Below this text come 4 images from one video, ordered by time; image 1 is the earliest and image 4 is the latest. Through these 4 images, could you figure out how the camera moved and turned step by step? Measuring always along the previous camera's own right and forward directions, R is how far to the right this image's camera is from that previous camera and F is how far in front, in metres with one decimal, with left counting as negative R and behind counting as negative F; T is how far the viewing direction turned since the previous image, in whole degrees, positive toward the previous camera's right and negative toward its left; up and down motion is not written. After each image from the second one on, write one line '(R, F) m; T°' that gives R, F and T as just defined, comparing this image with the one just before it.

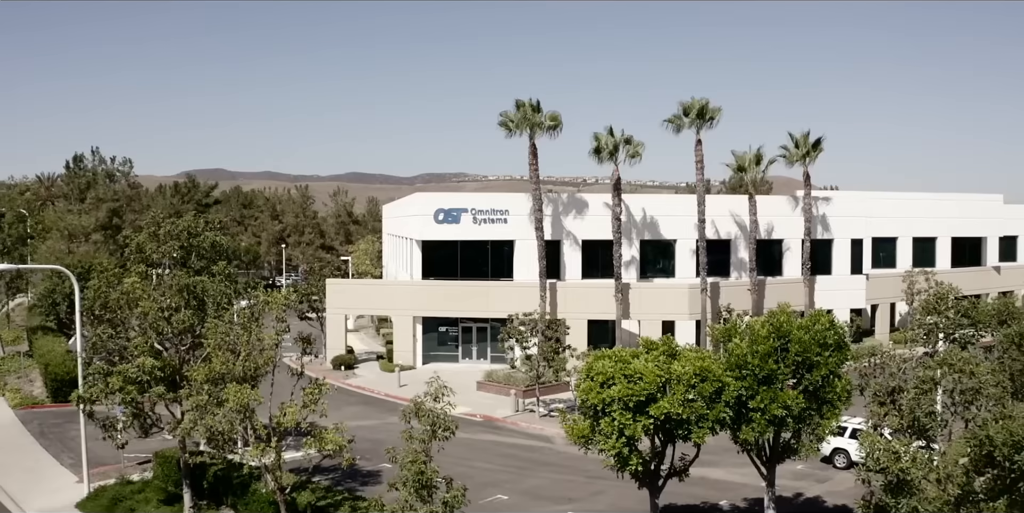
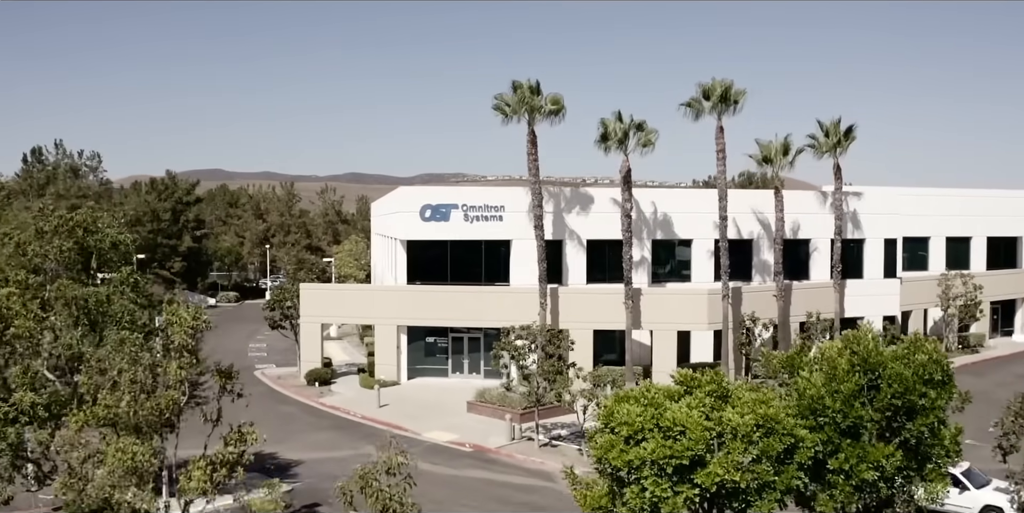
(+0.1, +5.0) m; 0°
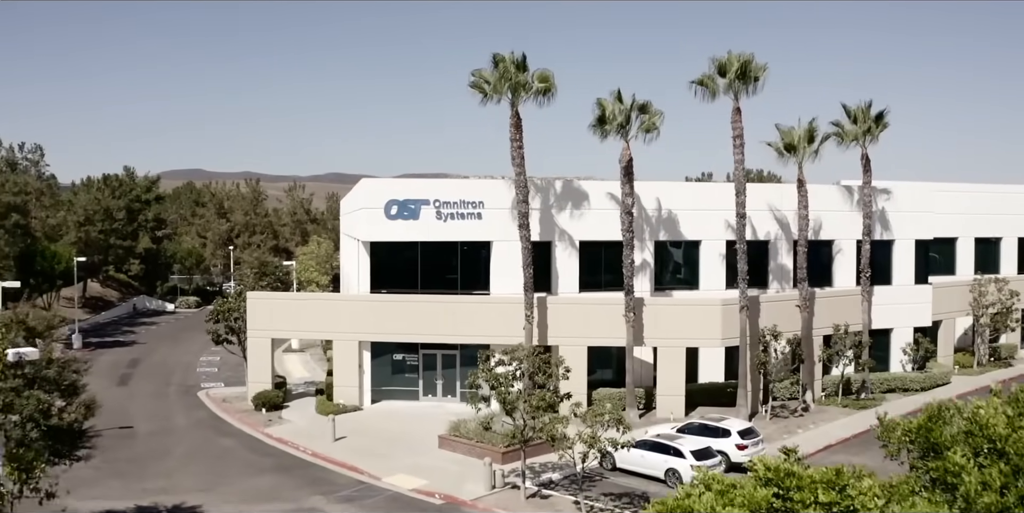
(+0.1, +5.6) m; +1°
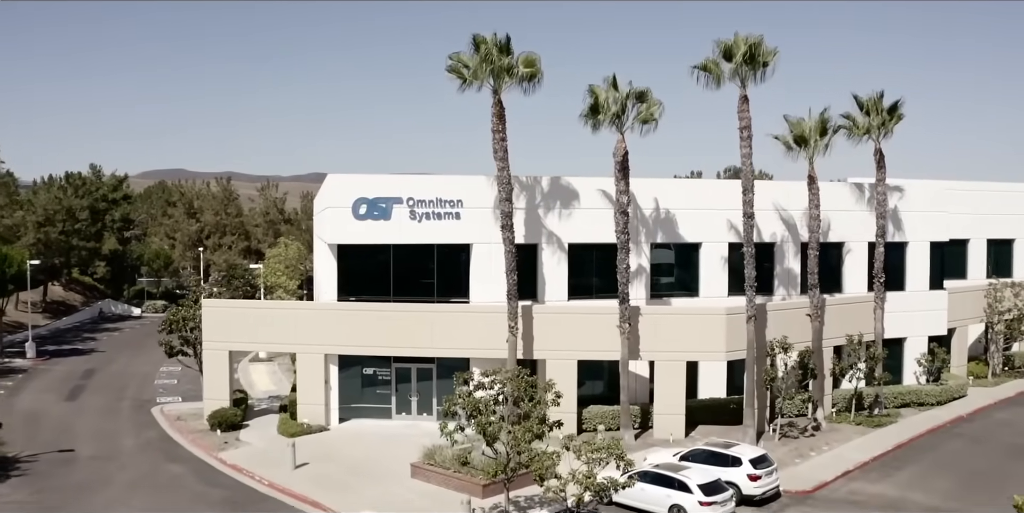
(+0.1, +3.2) m; +1°
